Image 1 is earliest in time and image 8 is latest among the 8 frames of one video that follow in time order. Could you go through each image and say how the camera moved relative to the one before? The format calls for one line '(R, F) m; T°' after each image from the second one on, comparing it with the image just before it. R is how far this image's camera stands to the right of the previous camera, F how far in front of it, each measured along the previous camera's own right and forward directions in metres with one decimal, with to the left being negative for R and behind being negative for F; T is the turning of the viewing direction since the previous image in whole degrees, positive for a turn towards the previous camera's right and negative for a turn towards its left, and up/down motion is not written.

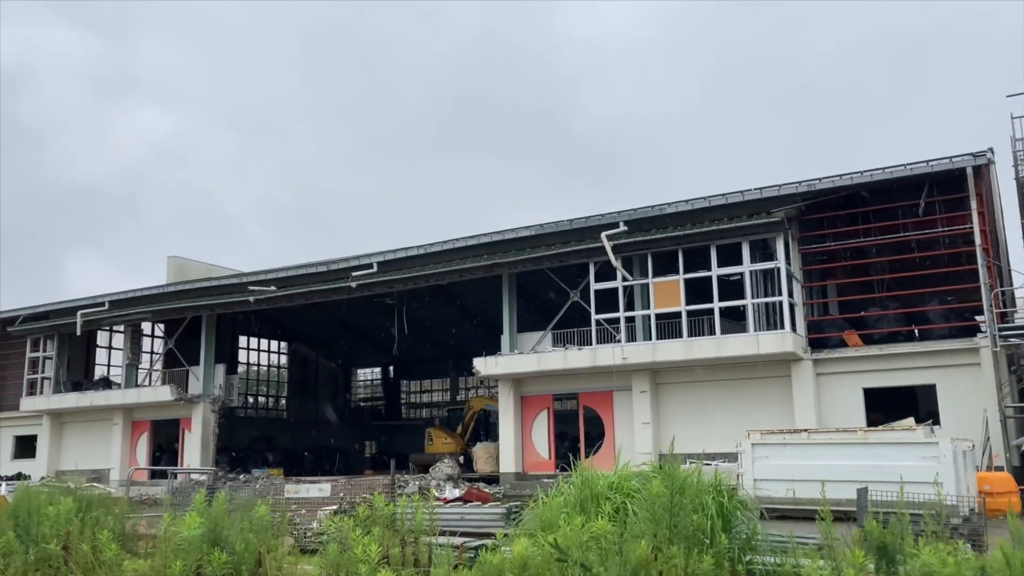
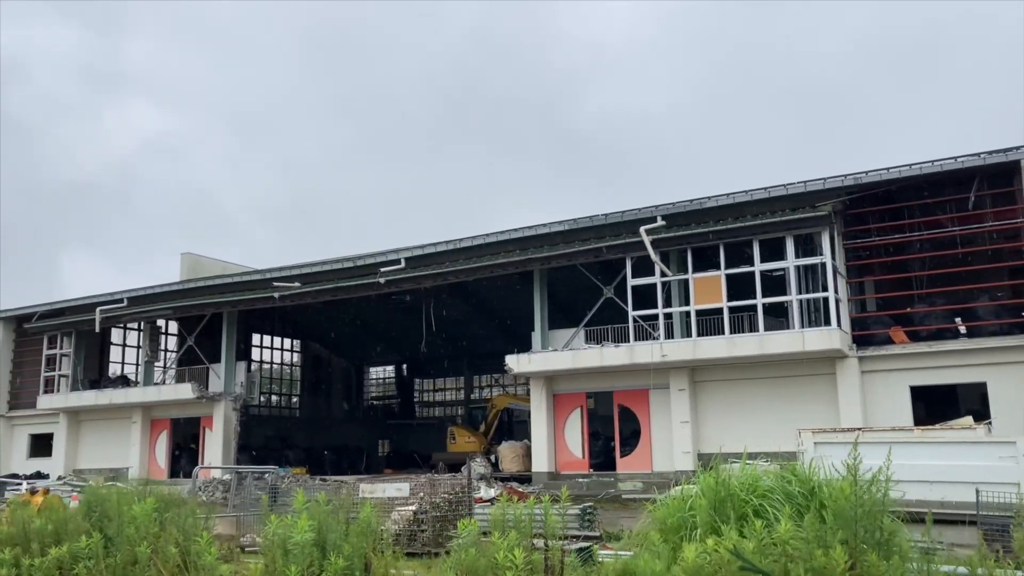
(-0.8, +0.4) m; 0°
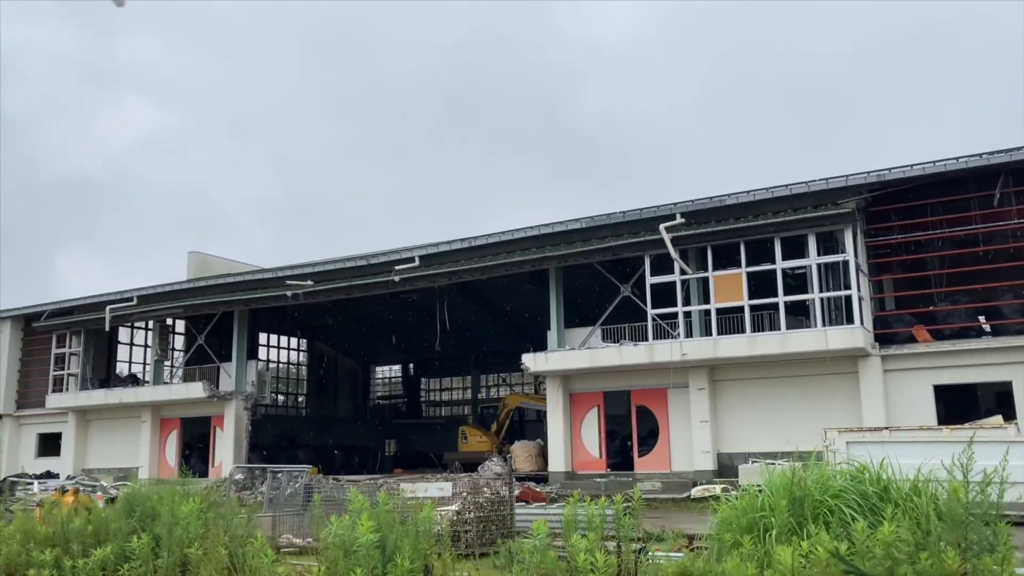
(-0.4, +0.2) m; 0°
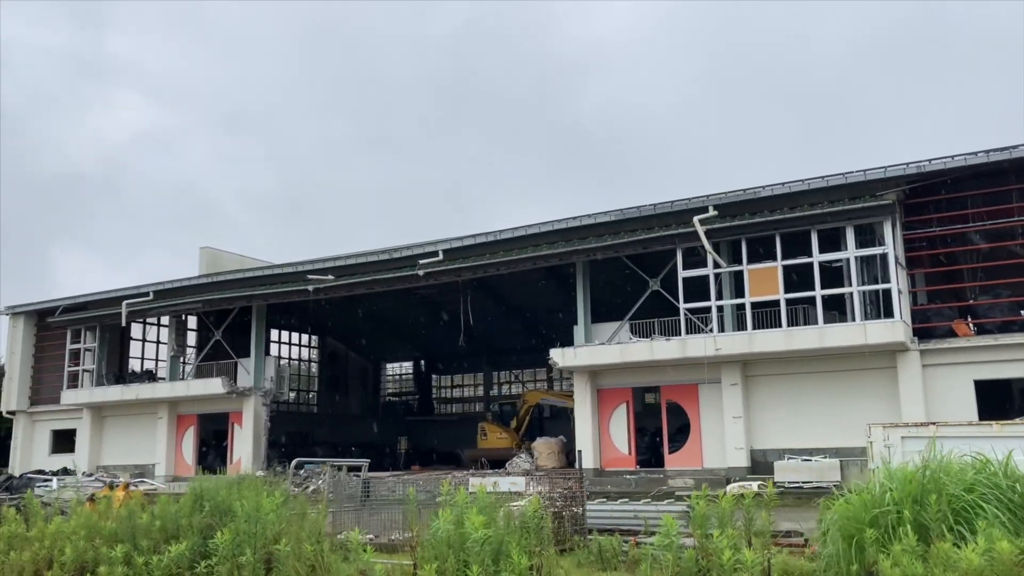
(-0.6, +0.3) m; 0°
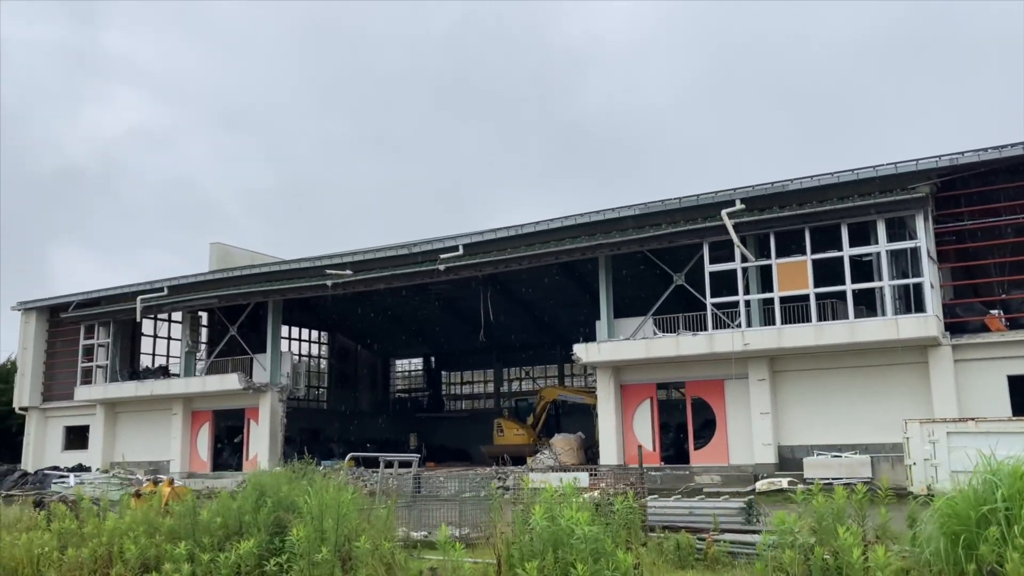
(-0.5, +0.2) m; 0°
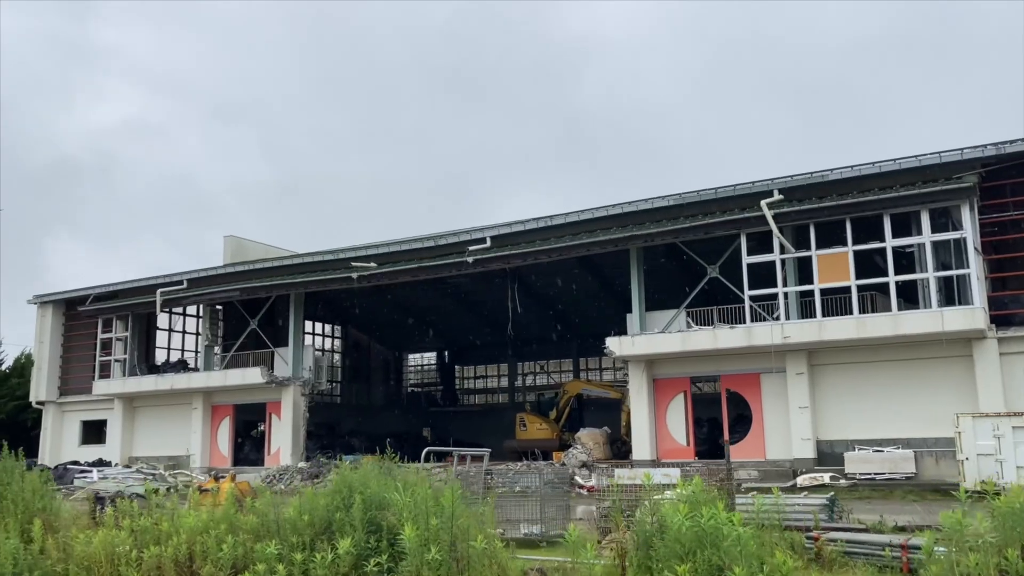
(-0.7, +0.3) m; 0°
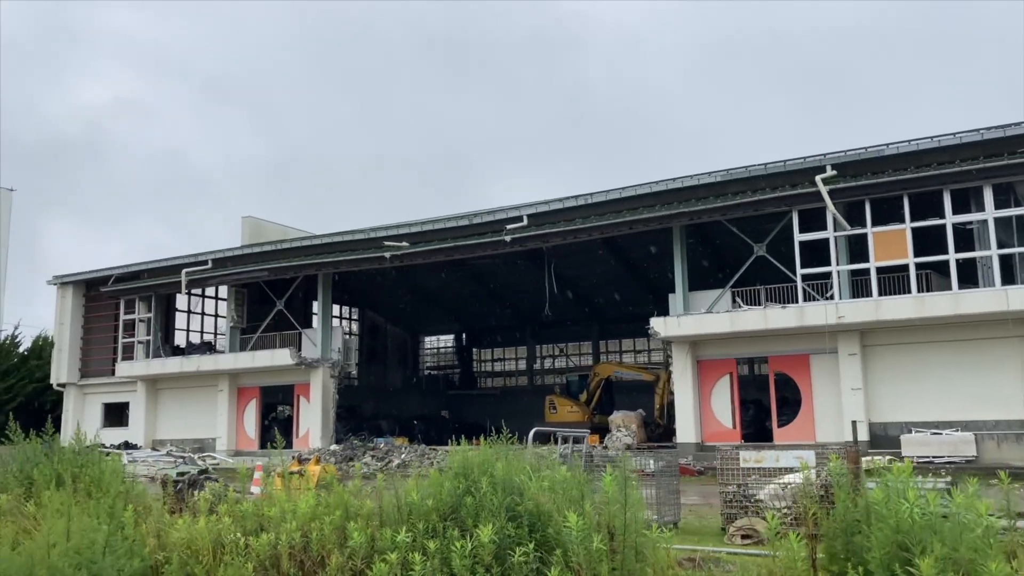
(-0.9, +0.5) m; 0°
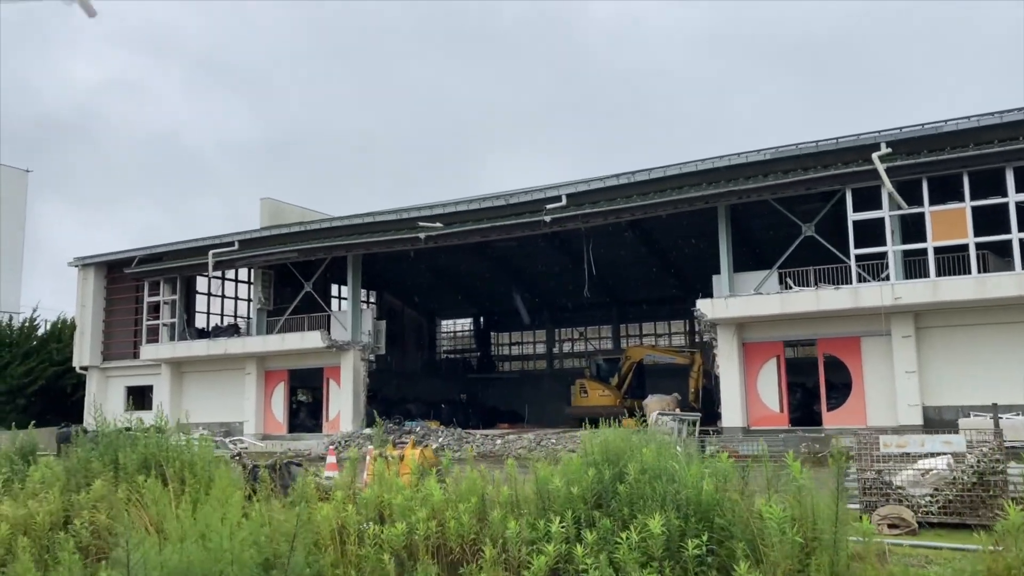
(-0.9, +0.4) m; 0°
